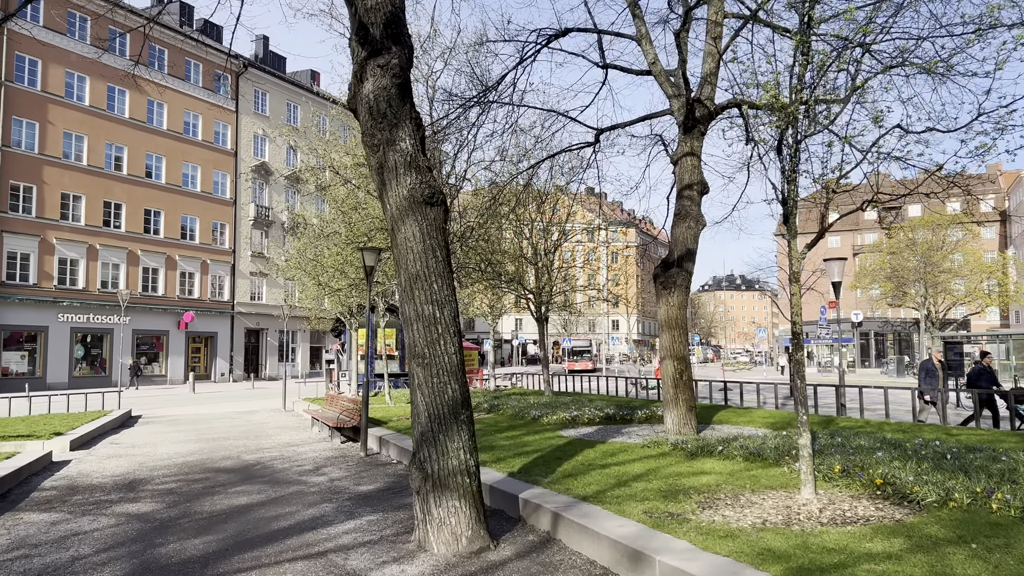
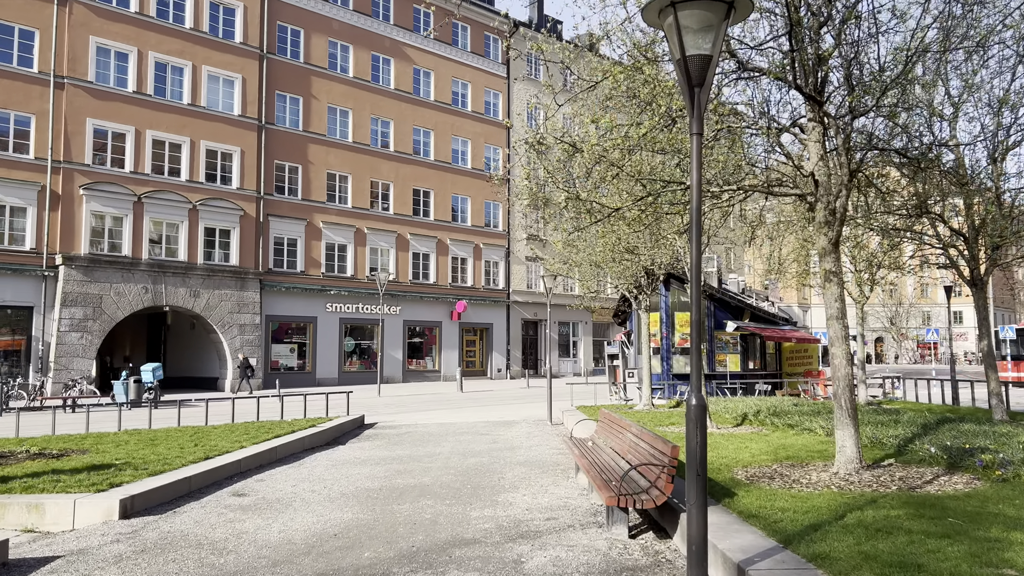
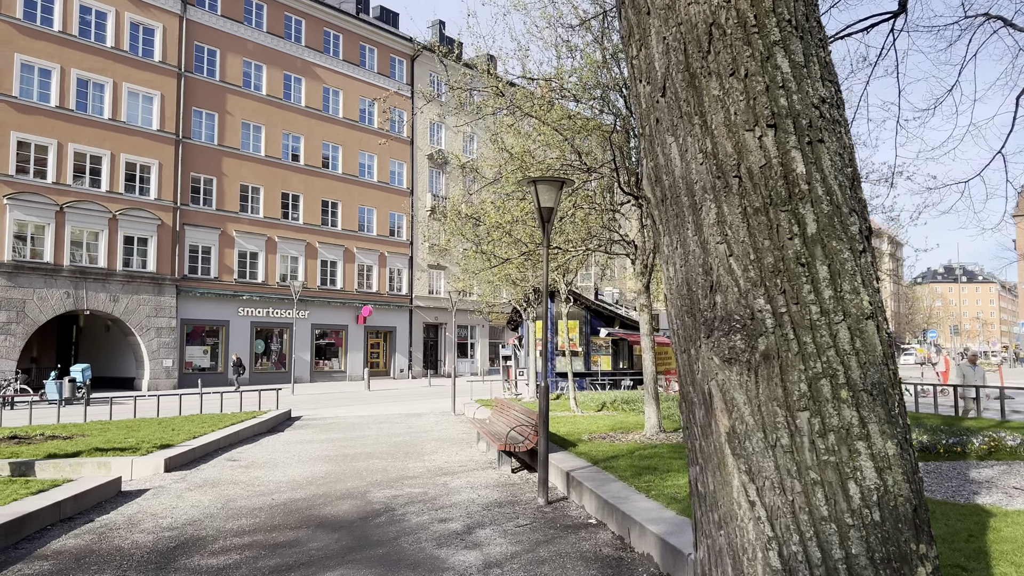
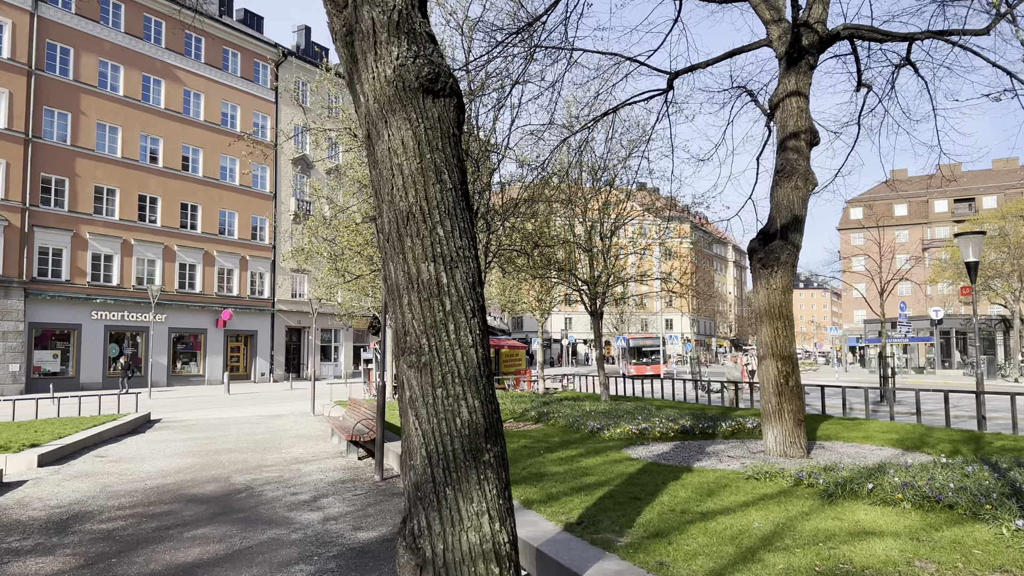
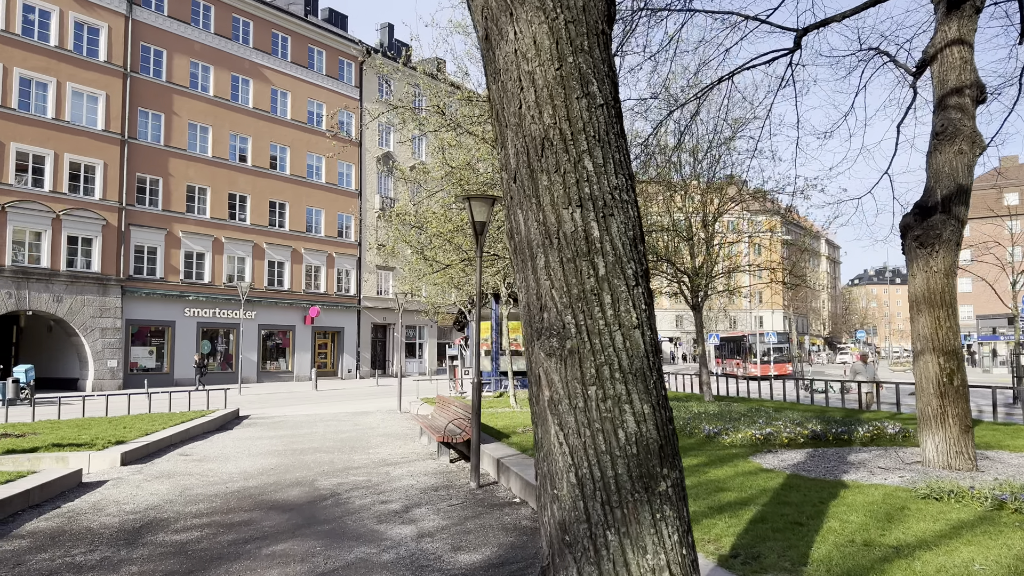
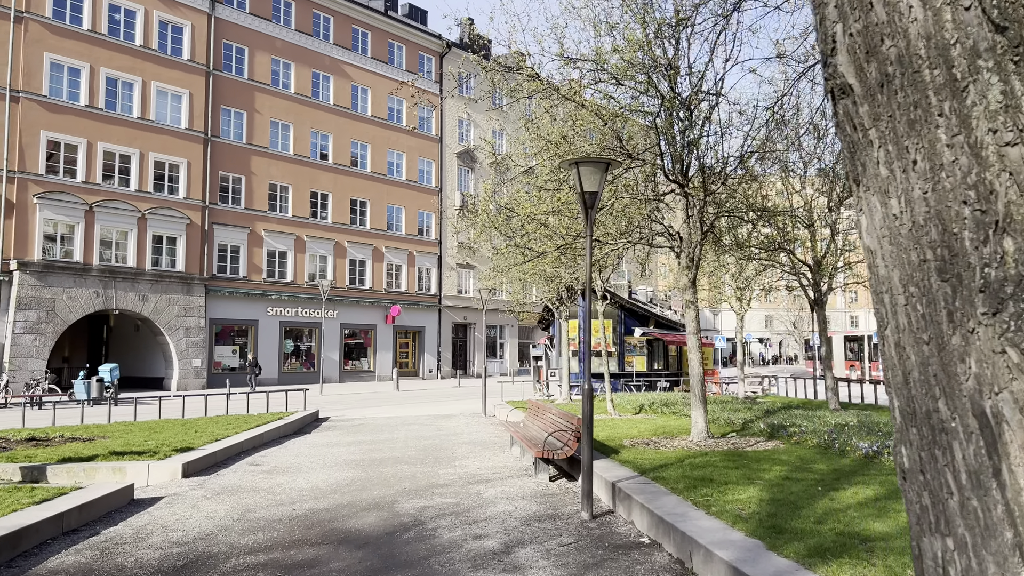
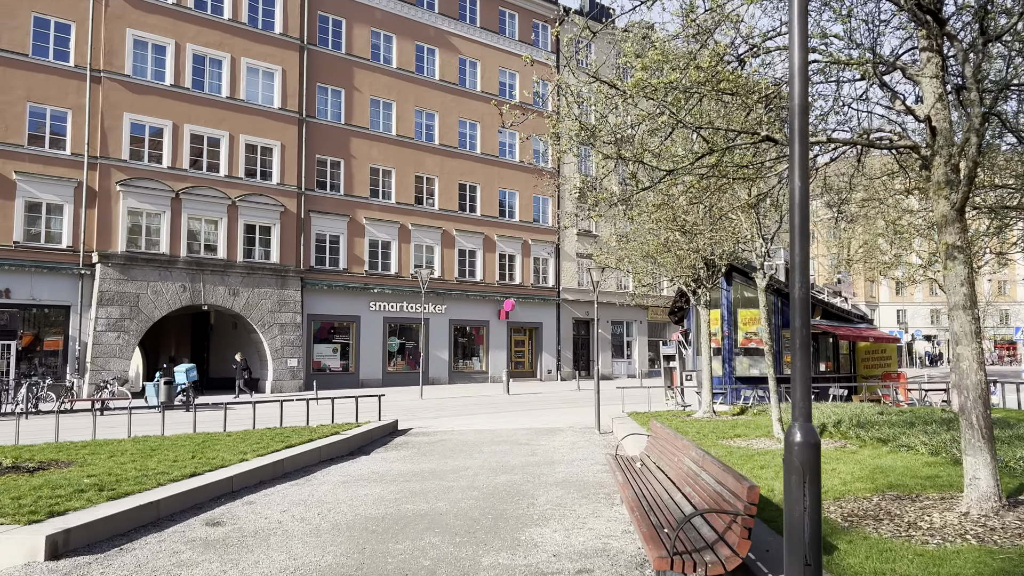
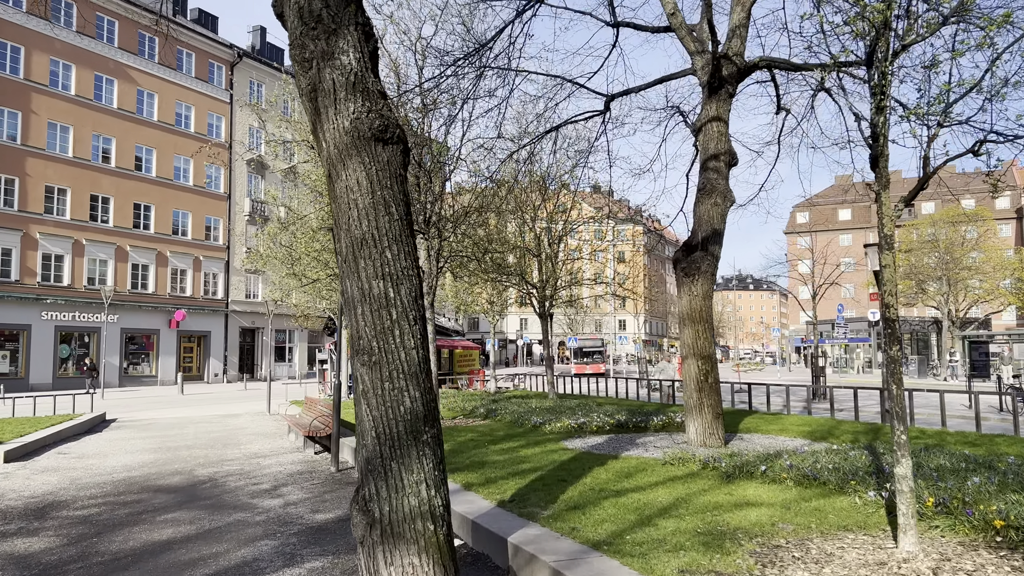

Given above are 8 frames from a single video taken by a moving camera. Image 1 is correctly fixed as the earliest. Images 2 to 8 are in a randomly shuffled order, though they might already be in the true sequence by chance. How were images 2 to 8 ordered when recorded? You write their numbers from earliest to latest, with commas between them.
8, 4, 5, 3, 6, 2, 7
